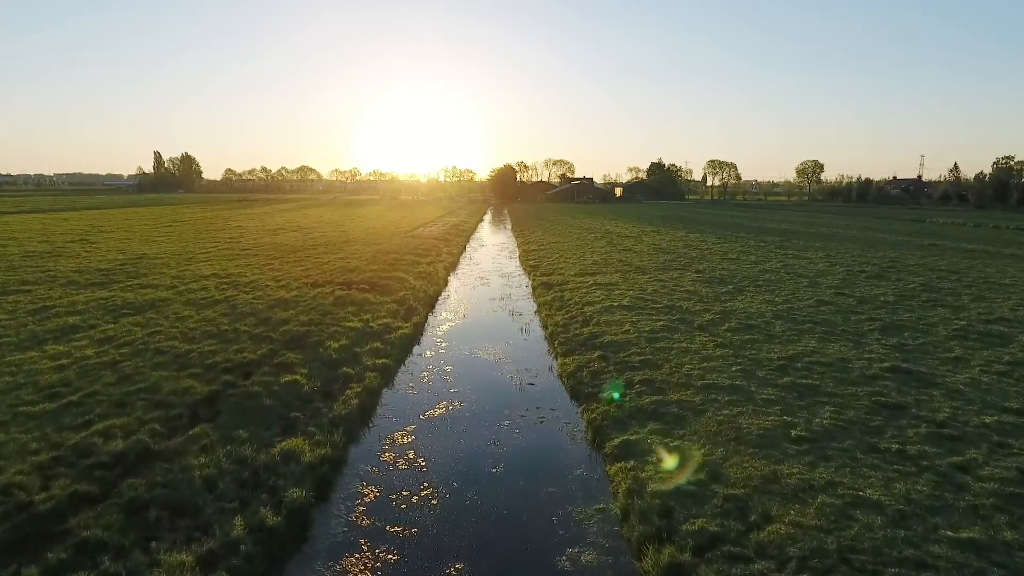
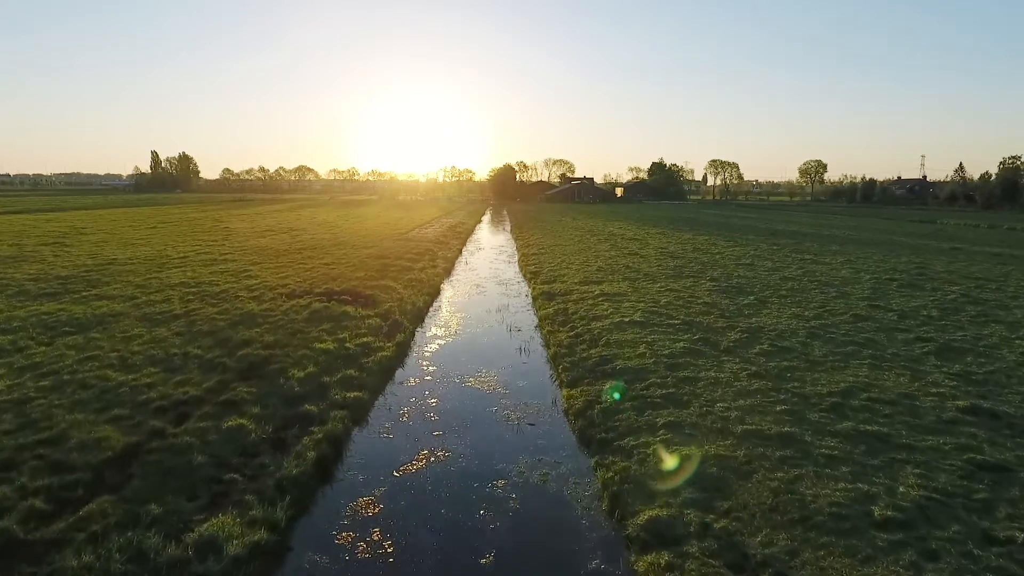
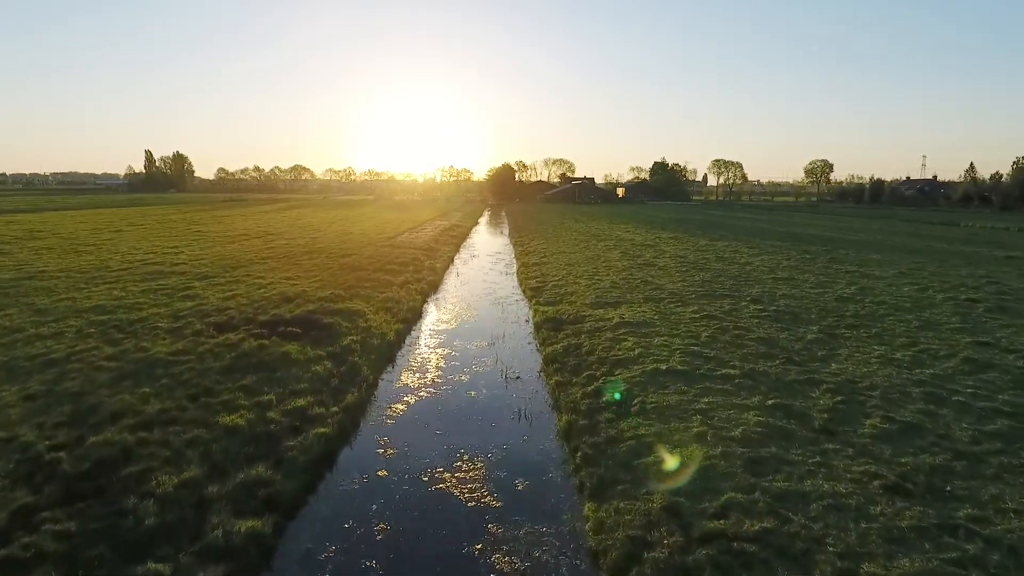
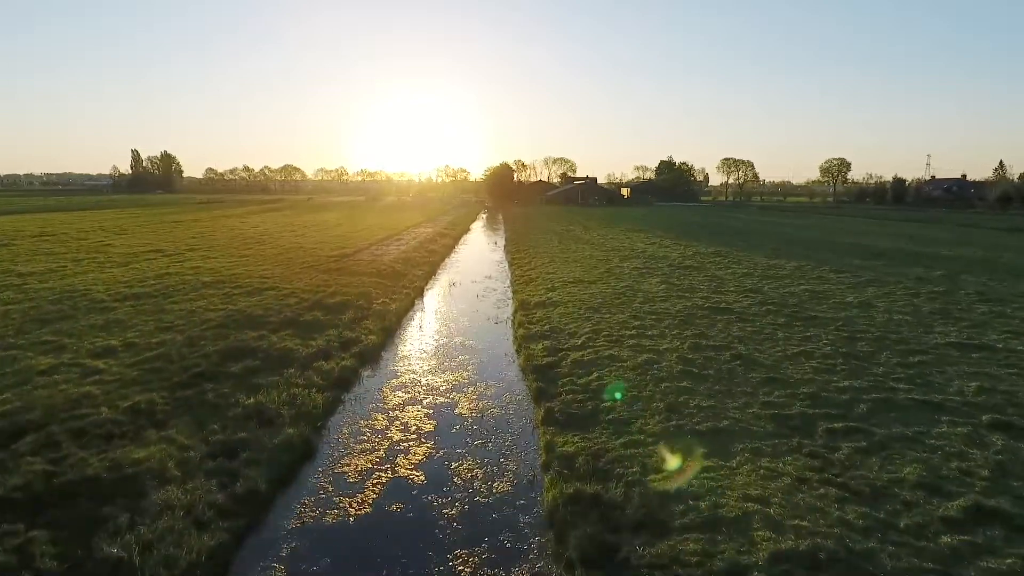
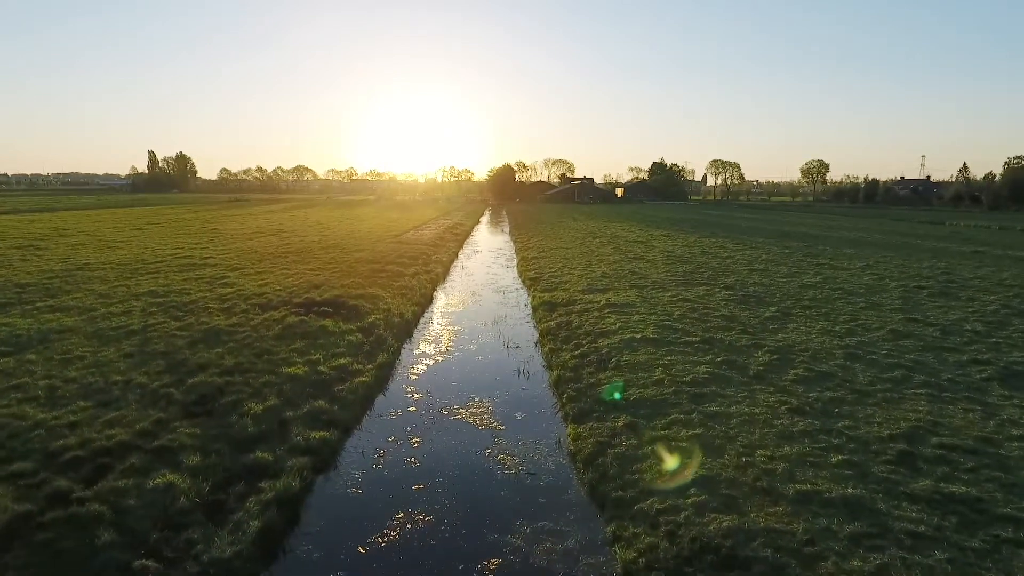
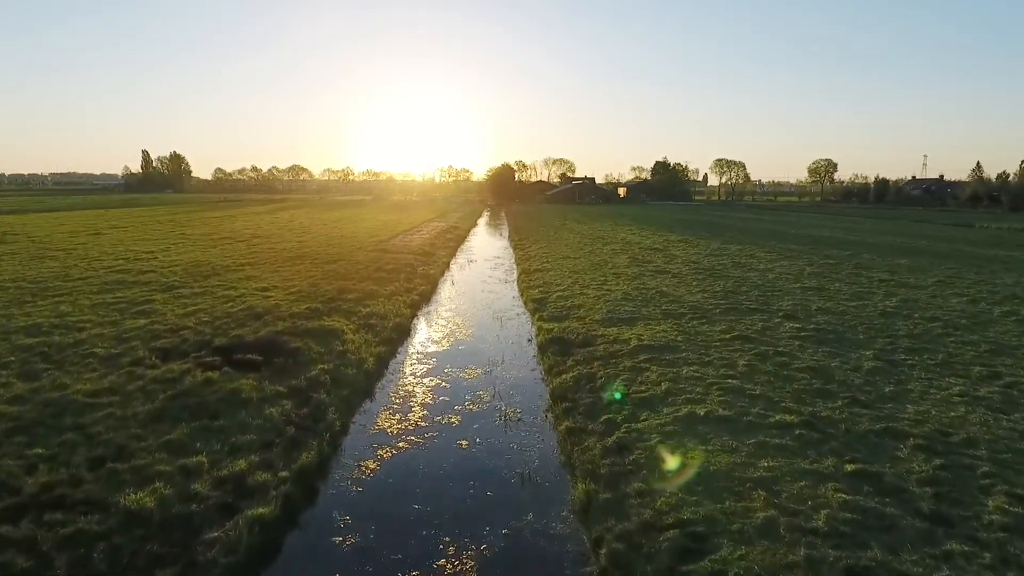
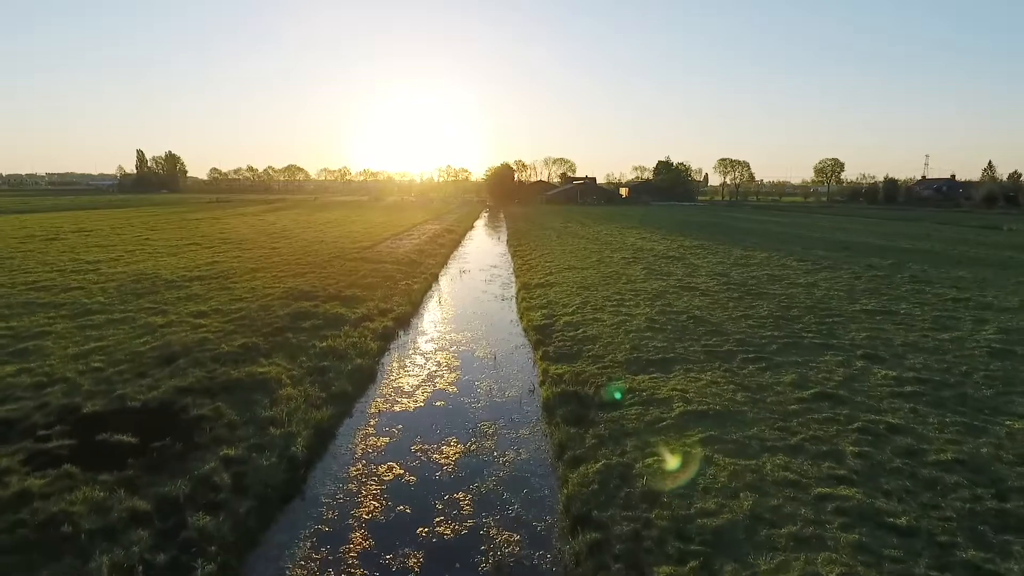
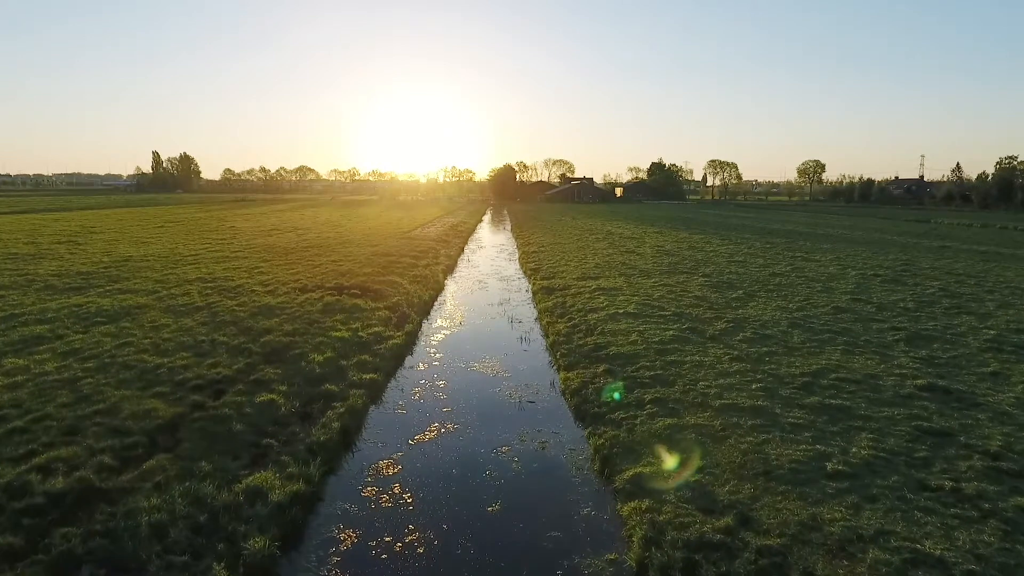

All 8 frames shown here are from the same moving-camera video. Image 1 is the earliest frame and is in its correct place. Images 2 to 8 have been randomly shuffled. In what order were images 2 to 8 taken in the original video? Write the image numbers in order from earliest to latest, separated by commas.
8, 2, 5, 3, 6, 7, 4
